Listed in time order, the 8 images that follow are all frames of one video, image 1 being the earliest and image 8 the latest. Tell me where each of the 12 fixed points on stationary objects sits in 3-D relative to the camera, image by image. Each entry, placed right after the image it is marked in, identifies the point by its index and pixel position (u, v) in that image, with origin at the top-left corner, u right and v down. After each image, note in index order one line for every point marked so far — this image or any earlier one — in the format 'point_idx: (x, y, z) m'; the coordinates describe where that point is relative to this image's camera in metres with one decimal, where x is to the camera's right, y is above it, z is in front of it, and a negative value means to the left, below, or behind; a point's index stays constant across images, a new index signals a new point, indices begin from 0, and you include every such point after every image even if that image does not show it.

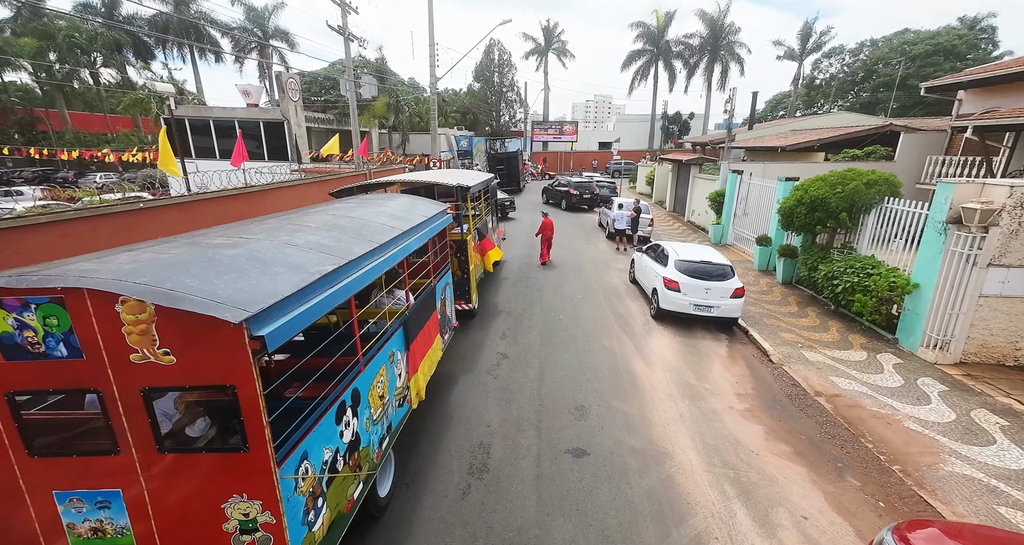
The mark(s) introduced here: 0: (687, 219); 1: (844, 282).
0: (+8.2, +2.5, +19.3) m
1: (+6.3, -0.2, +7.9) m
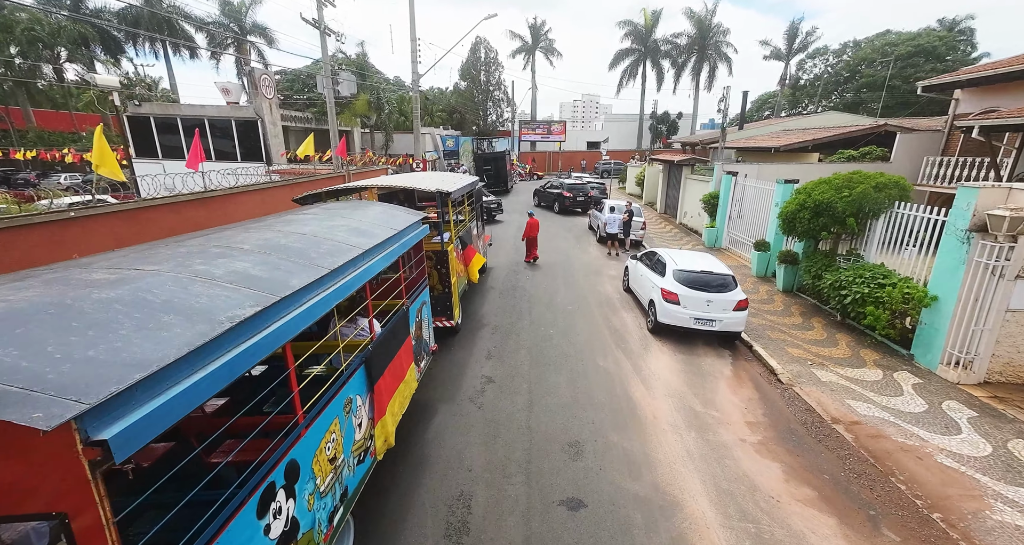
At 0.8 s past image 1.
0: (+7.6, +2.3, +18.8) m
1: (+6.1, -0.4, +7.4) m
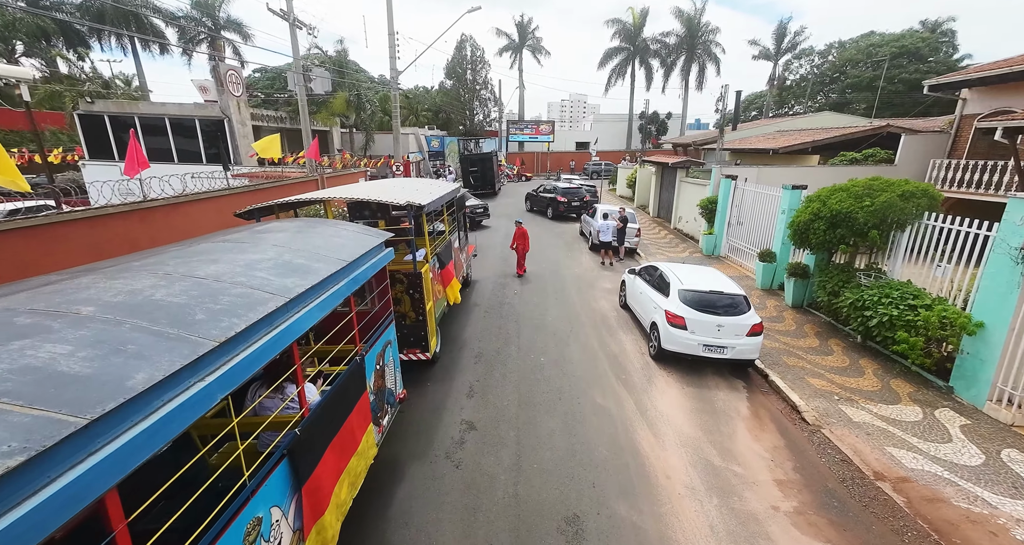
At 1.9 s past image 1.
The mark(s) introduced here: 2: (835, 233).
0: (+7.0, +2.0, +18.0) m
1: (+5.8, -0.7, +6.6) m
2: (+5.9, +0.7, +7.6) m
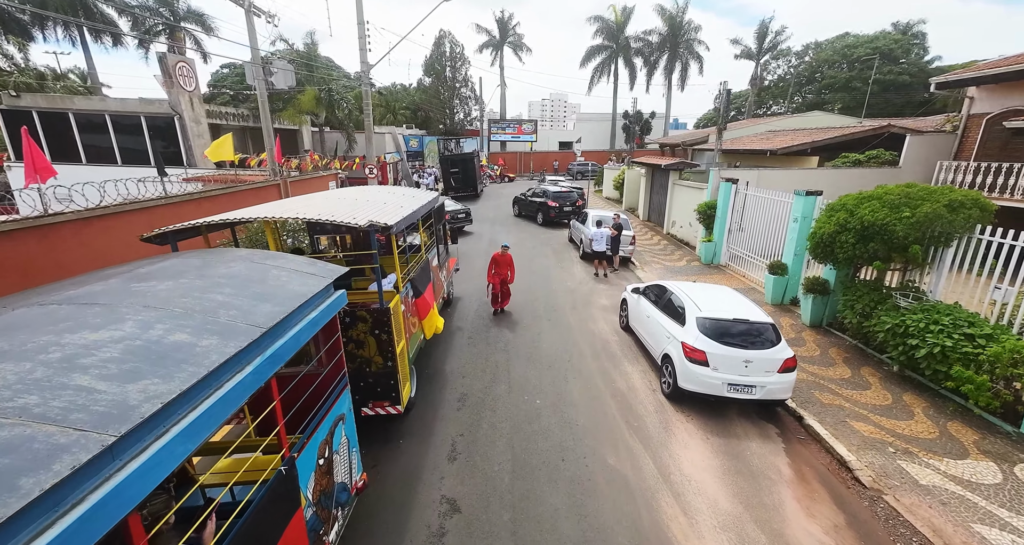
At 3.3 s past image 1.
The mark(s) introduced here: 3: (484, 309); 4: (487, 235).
0: (+6.4, +1.7, +17.2) m
1: (+5.7, -1.0, +5.7) m
2: (+5.7, +0.4, +6.7) m
3: (-0.6, -0.8, +9.5) m
4: (-1.0, +1.5, +16.7) m
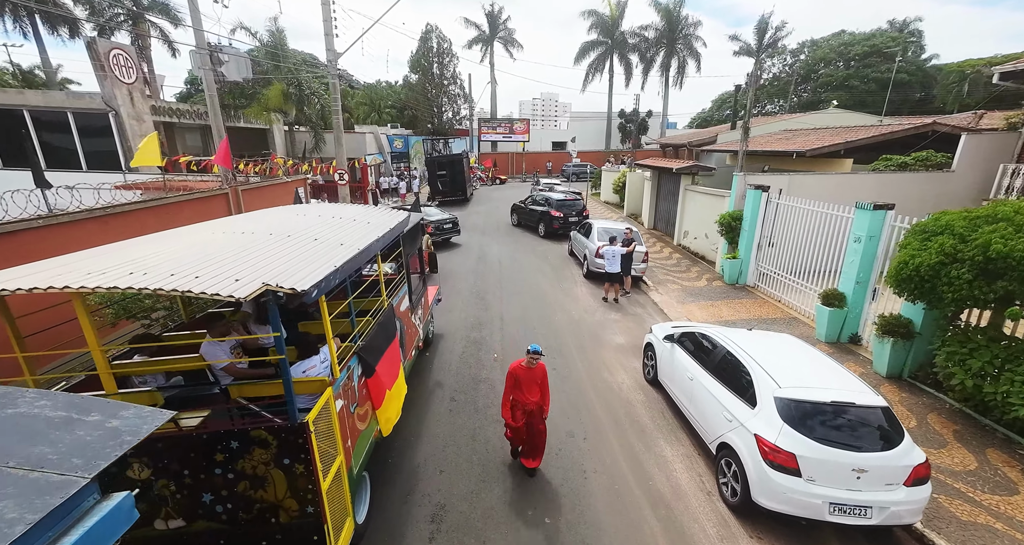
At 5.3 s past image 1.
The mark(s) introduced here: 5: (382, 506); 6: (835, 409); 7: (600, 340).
0: (+6.1, +1.2, +15.4) m
1: (+5.7, -1.6, +3.9) m
2: (+5.7, -0.2, +4.9) m
3: (-0.8, -1.5, +7.5) m
4: (-1.3, +0.9, +14.7) m
5: (-1.4, -2.4, +4.3) m
6: (+3.1, -1.3, +4.0) m
7: (+1.7, -1.3, +8.2) m
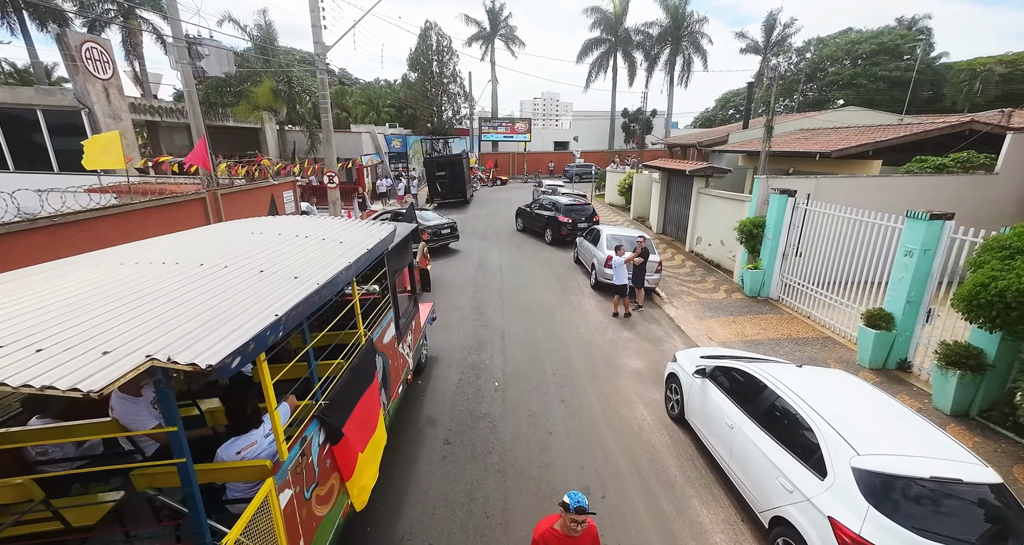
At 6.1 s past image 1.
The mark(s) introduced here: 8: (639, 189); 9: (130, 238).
0: (+6.2, +0.9, +14.5) m
1: (+5.7, -1.8, +3.0) m
2: (+5.7, -0.4, +4.0) m
3: (-0.7, -1.8, +6.7) m
4: (-1.2, +0.6, +13.9) m
5: (-1.3, -2.7, +3.4) m
6: (+3.2, -1.6, +3.1) m
7: (+1.8, -1.6, +7.3) m
8: (+6.0, +4.0, +19.5) m
9: (-7.6, +0.8, +8.1) m
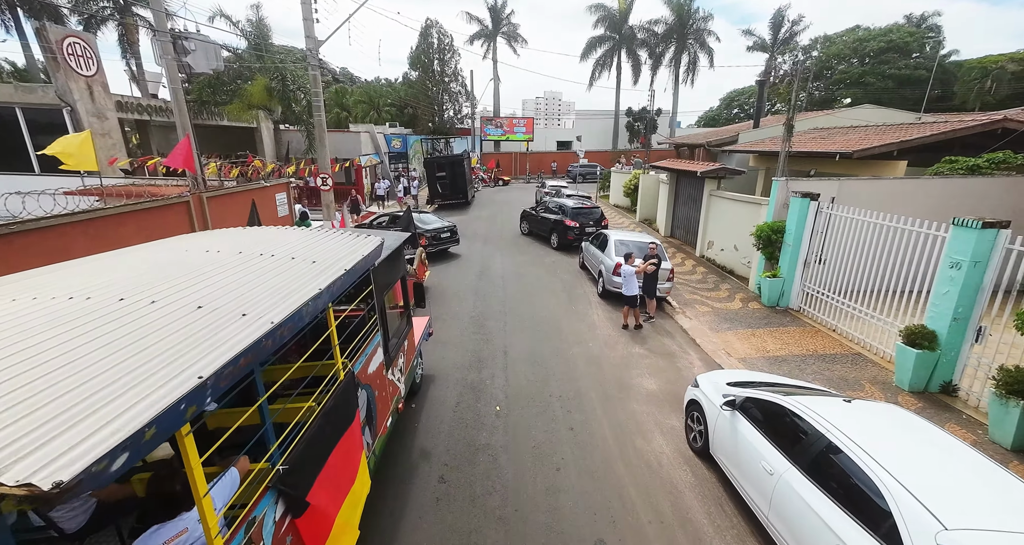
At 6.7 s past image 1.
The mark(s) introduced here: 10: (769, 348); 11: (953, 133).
0: (+6.2, +0.7, +13.9) m
1: (+5.7, -2.0, +2.3) m
2: (+5.7, -0.6, +3.3) m
3: (-0.7, -1.9, +6.1) m
4: (-1.1, +0.4, +13.3) m
5: (-1.3, -2.9, +2.8) m
6: (+3.2, -1.8, +2.5) m
7: (+1.8, -1.8, +6.7) m
8: (+6.1, +3.8, +18.9) m
9: (-7.5, +0.6, +7.6) m
10: (+4.9, -1.5, +8.0) m
11: (+10.5, +3.3, +9.8) m
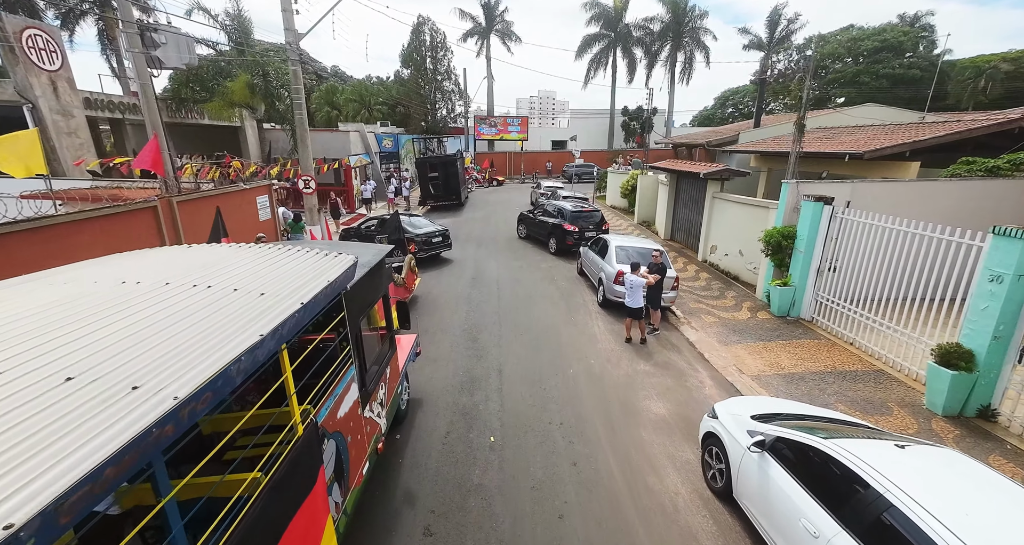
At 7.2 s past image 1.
0: (+6.1, +0.5, +13.3) m
1: (+5.7, -2.2, +1.8) m
2: (+5.7, -0.8, +2.8) m
3: (-0.7, -2.2, +5.4) m
4: (-1.3, +0.2, +12.6) m
5: (-1.3, -3.1, +2.2) m
6: (+3.2, -2.0, +1.9) m
7: (+1.8, -2.0, +6.1) m
8: (+5.9, +3.6, +18.4) m
9: (-7.6, +0.4, +6.8) m
10: (+4.9, -1.6, +7.4) m
11: (+10.4, +3.2, +9.3) m
